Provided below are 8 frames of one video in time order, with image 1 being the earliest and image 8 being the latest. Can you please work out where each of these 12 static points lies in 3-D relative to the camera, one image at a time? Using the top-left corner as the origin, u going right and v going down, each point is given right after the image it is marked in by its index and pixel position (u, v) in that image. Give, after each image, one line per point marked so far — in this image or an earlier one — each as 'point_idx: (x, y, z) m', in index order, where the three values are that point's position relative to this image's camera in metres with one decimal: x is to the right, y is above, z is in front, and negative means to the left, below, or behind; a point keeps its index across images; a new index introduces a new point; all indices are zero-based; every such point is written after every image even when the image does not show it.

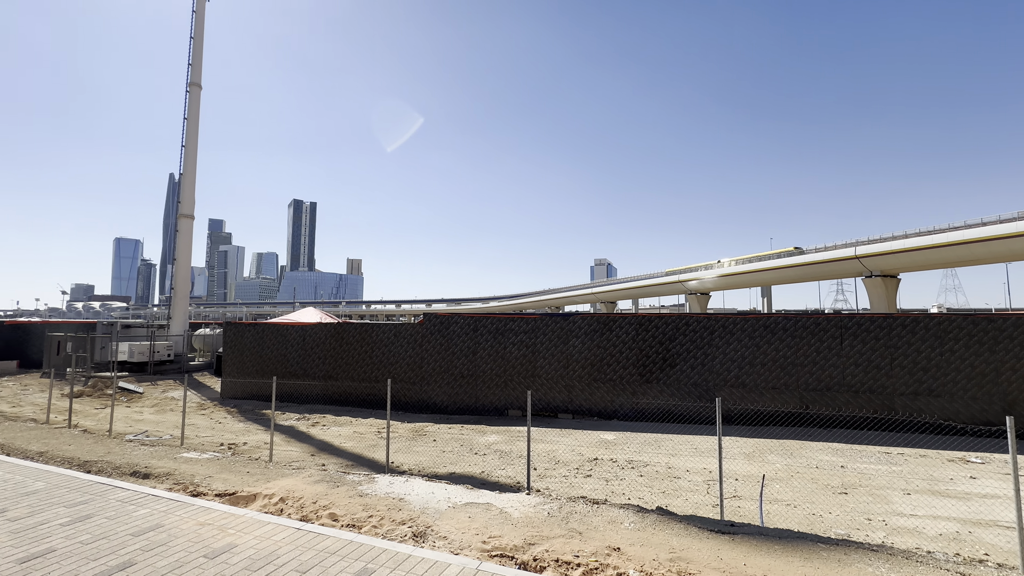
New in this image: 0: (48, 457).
0: (-6.1, -2.2, +5.8) m
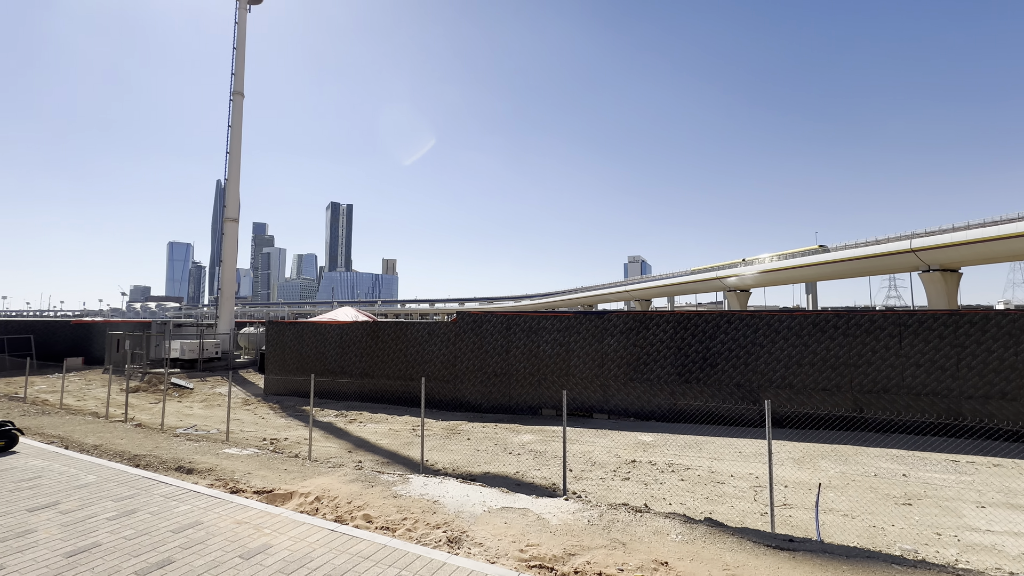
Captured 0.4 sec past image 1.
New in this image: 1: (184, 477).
0: (-5.6, -2.2, +6.1) m
1: (-3.8, -2.2, +5.1) m
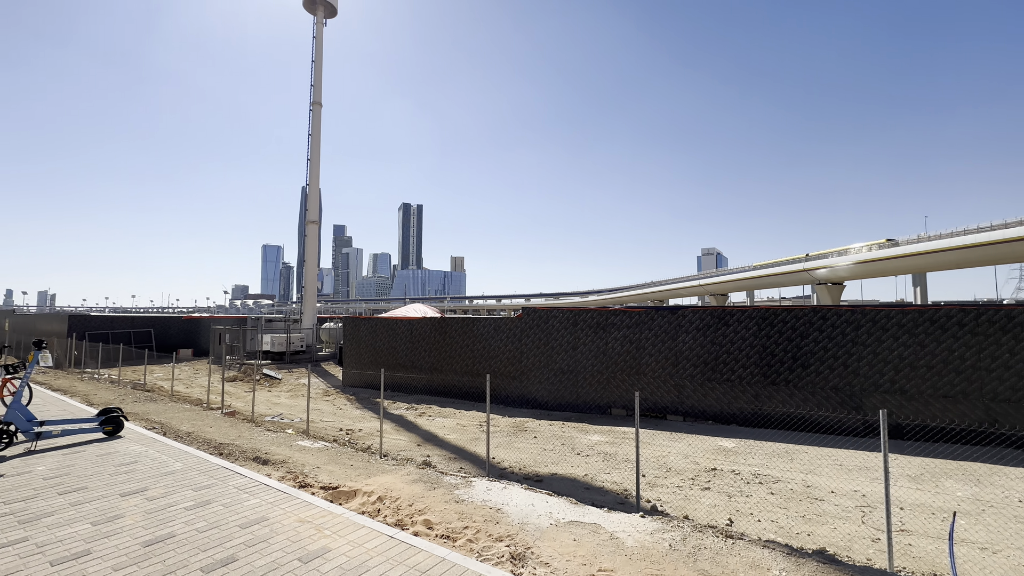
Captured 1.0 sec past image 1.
0: (-4.7, -2.2, +6.5) m
1: (-3.0, -2.2, +5.3) m
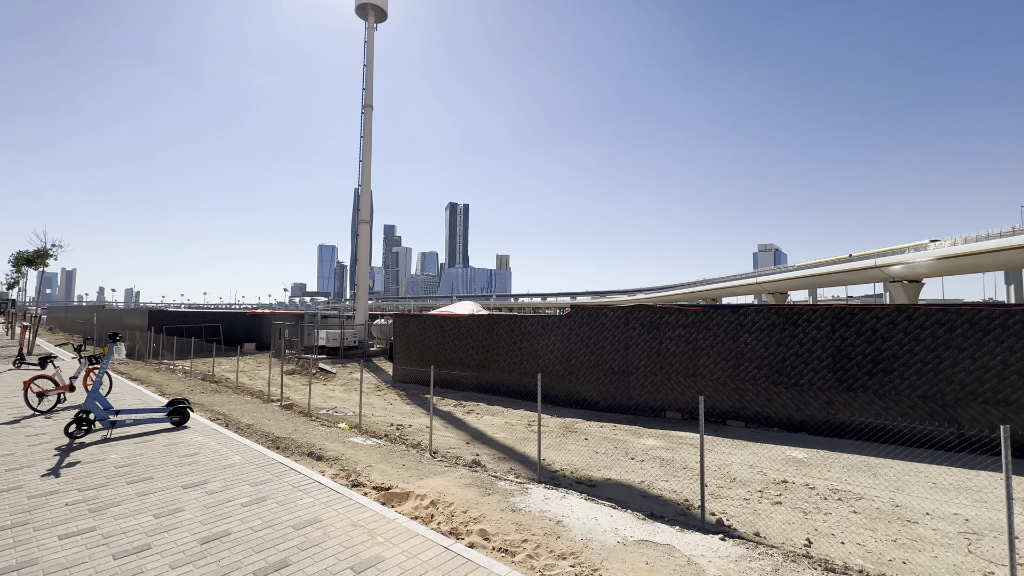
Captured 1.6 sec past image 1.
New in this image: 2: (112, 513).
0: (-3.9, -2.1, +6.7) m
1: (-2.4, -2.1, +5.3) m
2: (-3.2, -1.8, +3.5) m
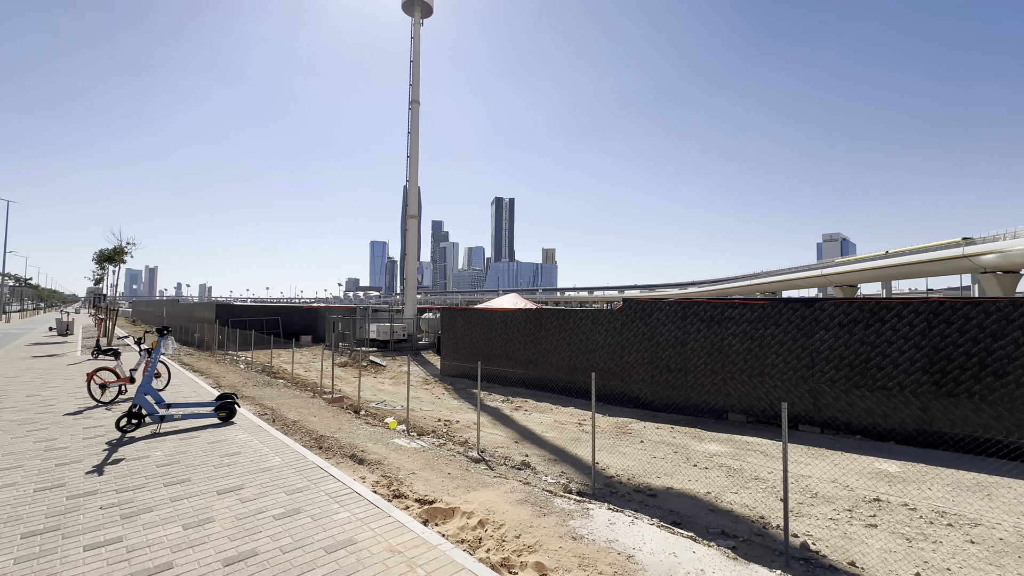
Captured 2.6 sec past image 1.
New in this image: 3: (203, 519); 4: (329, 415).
0: (-3.1, -2.0, +6.5) m
1: (-1.7, -2.0, +5.0) m
2: (-2.7, -1.7, +3.3) m
3: (-2.3, -1.7, +3.3) m
4: (-3.2, -2.3, +7.9) m
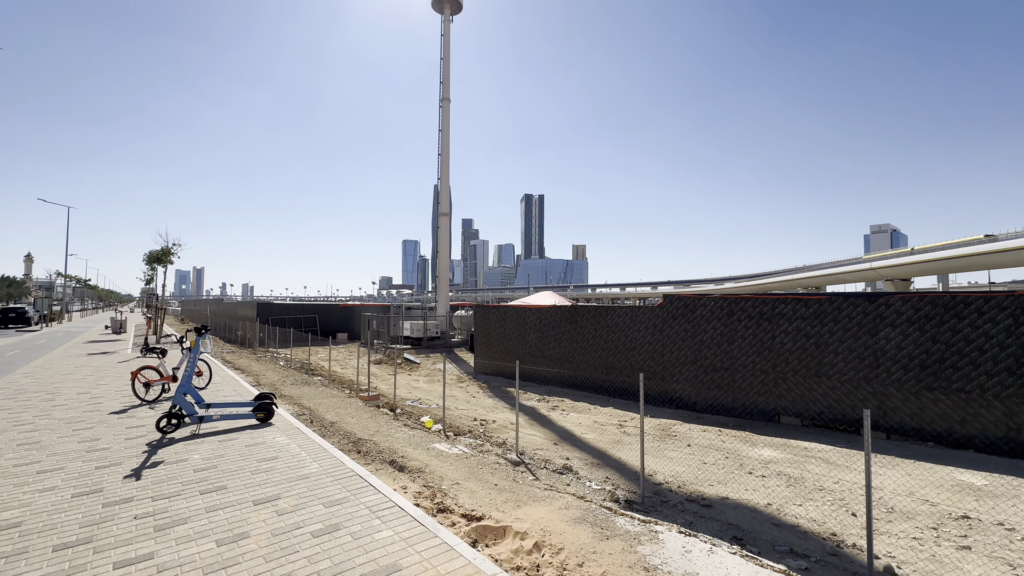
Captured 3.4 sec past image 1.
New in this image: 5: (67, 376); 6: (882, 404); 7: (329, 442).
0: (-2.5, -2.0, +6.4) m
1: (-1.2, -2.0, +4.7) m
2: (-2.3, -1.7, +3.1) m
3: (-1.9, -1.7, +3.1) m
4: (-2.5, -2.2, +7.8) m
5: (-9.9, -2.0, +9.9) m
6: (+9.6, -3.0, +11.5) m
7: (-2.3, -1.9, +5.5) m
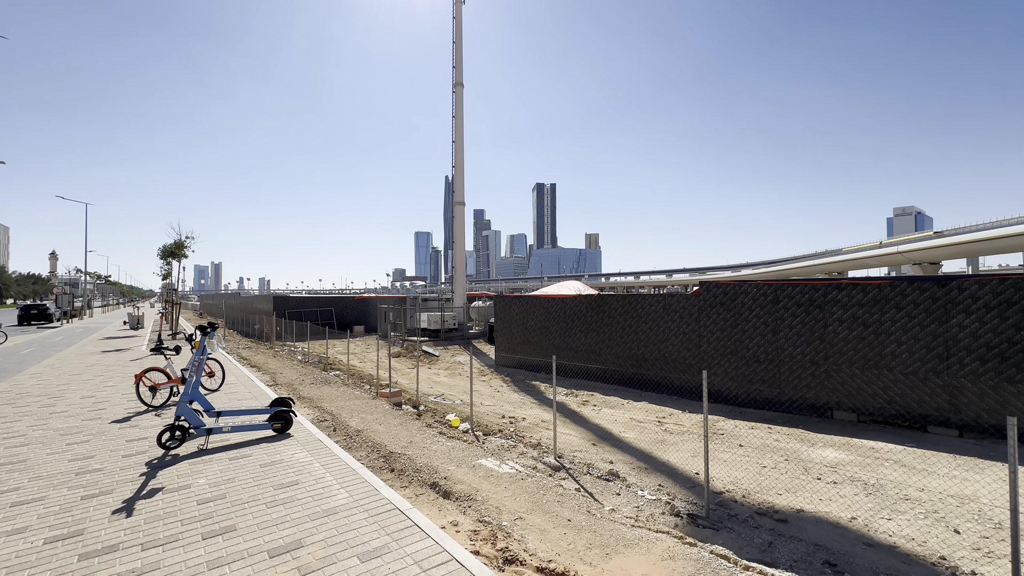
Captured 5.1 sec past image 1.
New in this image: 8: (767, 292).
0: (-1.9, -1.9, +5.6) m
1: (-0.6, -1.9, +3.9) m
2: (-1.8, -1.6, +2.3) m
3: (-1.4, -1.6, +2.3) m
4: (-1.8, -2.0, +7.0) m
5: (-9.1, -1.9, +9.3) m
6: (+10.4, -2.6, +10.4) m
7: (-1.7, -1.8, +4.7) m
8: (+7.7, -0.1, +13.4) m
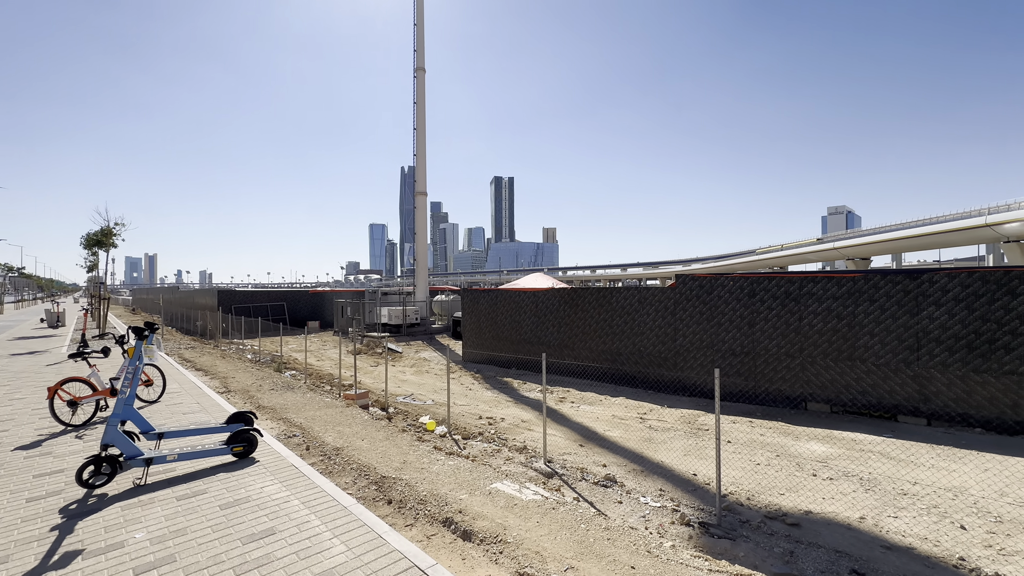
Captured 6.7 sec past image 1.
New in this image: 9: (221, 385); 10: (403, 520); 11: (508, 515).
0: (-1.8, -1.8, +4.7) m
1: (-0.4, -1.8, +3.2) m
2: (-1.4, -1.6, +1.5) m
3: (-1.0, -1.6, +1.5) m
4: (-1.9, -1.9, +6.1) m
5: (-9.4, -1.7, +7.8) m
6: (+9.9, -2.4, +10.7) m
7: (-1.5, -1.7, +3.9) m
8: (+7.0, +0.1, +13.4) m
9: (-5.9, -1.9, +9.0) m
10: (-1.0, -1.8, +3.6) m
11: (-0.3, -1.9, +4.2) m
